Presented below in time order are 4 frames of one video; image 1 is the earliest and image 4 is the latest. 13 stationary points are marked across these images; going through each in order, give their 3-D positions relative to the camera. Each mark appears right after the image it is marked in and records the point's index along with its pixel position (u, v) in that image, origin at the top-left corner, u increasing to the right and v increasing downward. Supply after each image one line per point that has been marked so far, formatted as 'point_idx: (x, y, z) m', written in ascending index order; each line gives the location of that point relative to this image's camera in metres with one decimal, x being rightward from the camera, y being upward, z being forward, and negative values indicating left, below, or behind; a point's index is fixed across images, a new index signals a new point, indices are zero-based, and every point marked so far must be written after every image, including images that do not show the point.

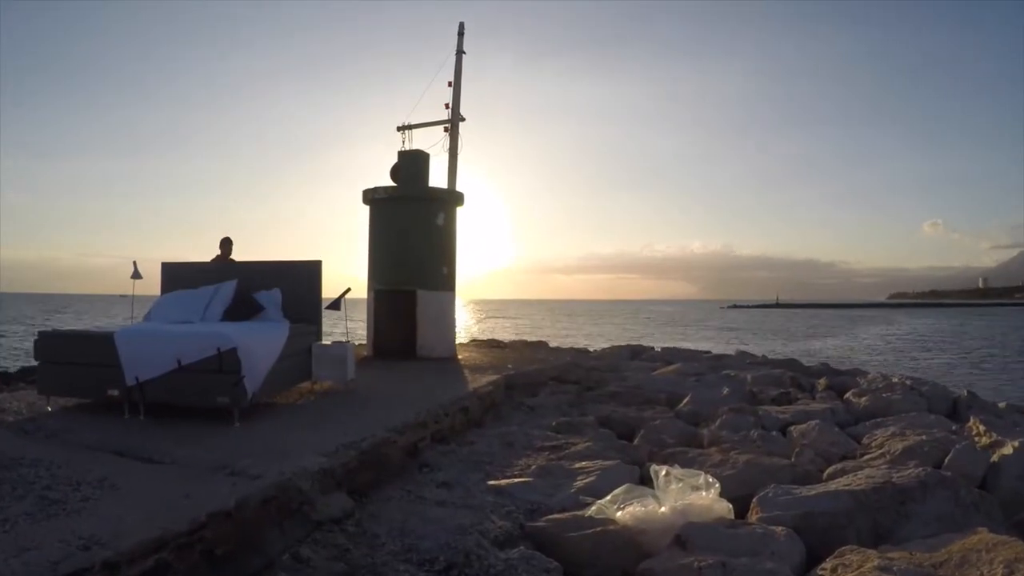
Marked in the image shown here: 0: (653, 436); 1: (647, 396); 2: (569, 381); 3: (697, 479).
0: (+1.4, -1.4, +8.4) m
1: (+1.5, -1.2, +9.5) m
2: (+0.7, -1.1, +10.0) m
3: (+1.5, -1.6, +7.3) m
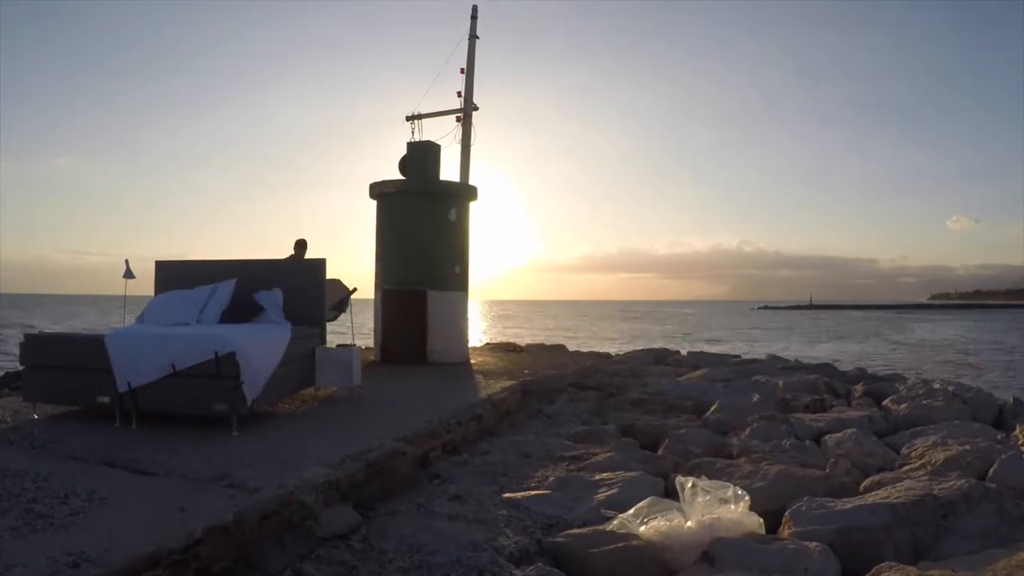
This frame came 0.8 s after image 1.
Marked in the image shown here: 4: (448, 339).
0: (+1.5, -1.4, +7.9) m
1: (+1.7, -1.2, +9.0) m
2: (+0.9, -1.1, +9.5) m
3: (+1.7, -1.6, +6.9) m
4: (-0.8, -0.6, +10.1) m
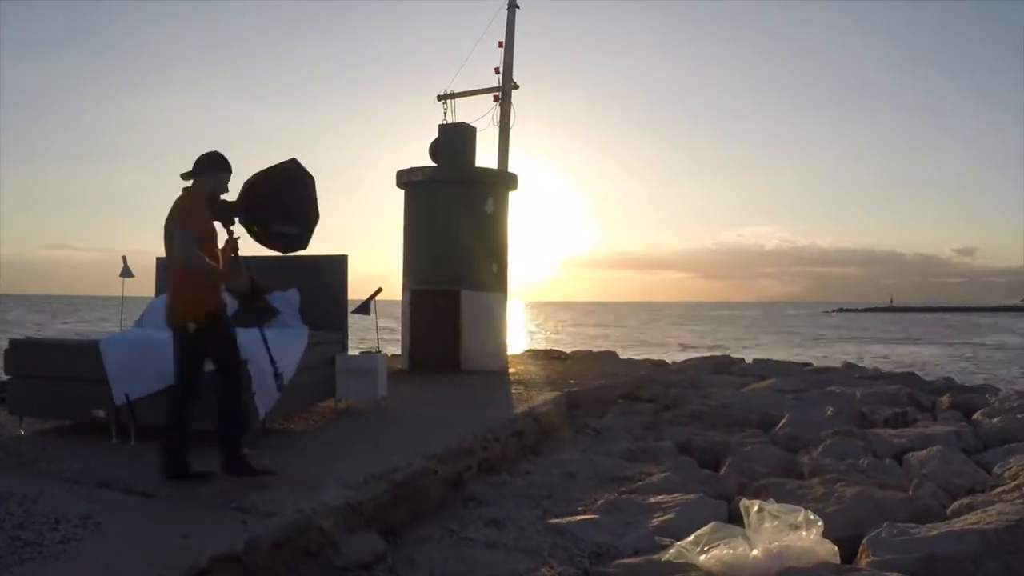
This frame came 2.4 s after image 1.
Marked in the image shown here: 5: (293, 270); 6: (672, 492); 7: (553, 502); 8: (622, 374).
0: (+1.9, -1.4, +7.1) m
1: (+2.1, -1.2, +8.1) m
2: (+1.3, -1.1, +8.7) m
3: (+2.0, -1.6, +6.0) m
4: (-0.3, -0.6, +9.4) m
5: (-1.7, +0.1, +6.9) m
6: (+1.2, -1.5, +6.5) m
7: (+0.3, -1.5, +6.2) m
8: (+1.2, -0.9, +9.4) m
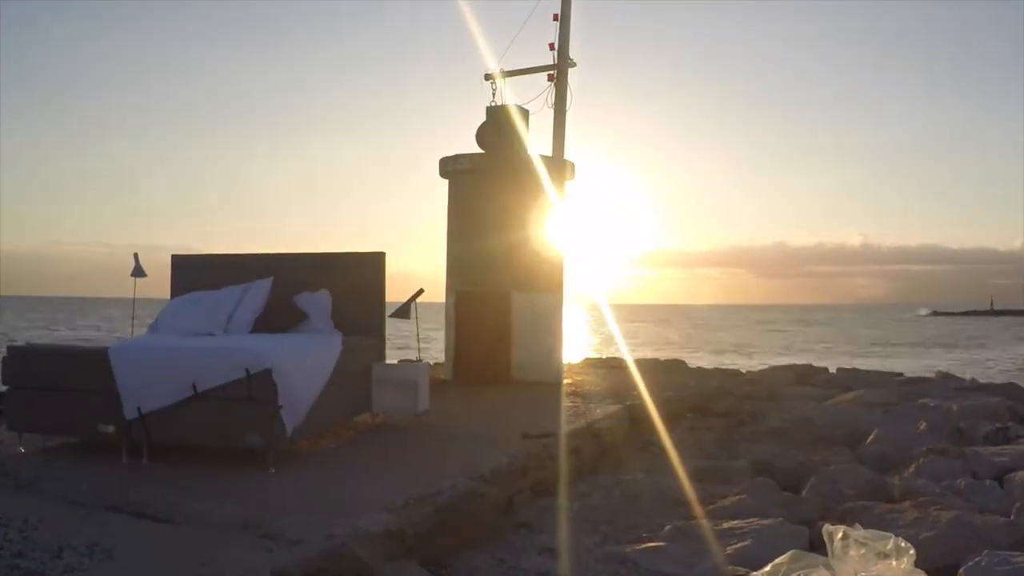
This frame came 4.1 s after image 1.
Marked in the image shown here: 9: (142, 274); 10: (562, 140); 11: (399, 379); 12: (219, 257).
0: (+2.3, -1.4, +6.3) m
1: (+2.6, -1.2, +7.4) m
2: (+1.8, -1.1, +8.0) m
3: (+2.3, -1.6, +5.3) m
4: (+0.3, -0.6, +8.7) m
5: (-1.3, +0.1, +6.3) m
6: (+1.6, -1.5, +5.7) m
7: (+0.6, -1.5, +5.5) m
8: (+1.7, -0.9, +8.7) m
9: (-3.3, +0.1, +7.6) m
10: (+0.5, +1.3, +7.9) m
11: (-0.8, -0.6, +5.9) m
12: (-2.2, +0.2, +6.5) m
